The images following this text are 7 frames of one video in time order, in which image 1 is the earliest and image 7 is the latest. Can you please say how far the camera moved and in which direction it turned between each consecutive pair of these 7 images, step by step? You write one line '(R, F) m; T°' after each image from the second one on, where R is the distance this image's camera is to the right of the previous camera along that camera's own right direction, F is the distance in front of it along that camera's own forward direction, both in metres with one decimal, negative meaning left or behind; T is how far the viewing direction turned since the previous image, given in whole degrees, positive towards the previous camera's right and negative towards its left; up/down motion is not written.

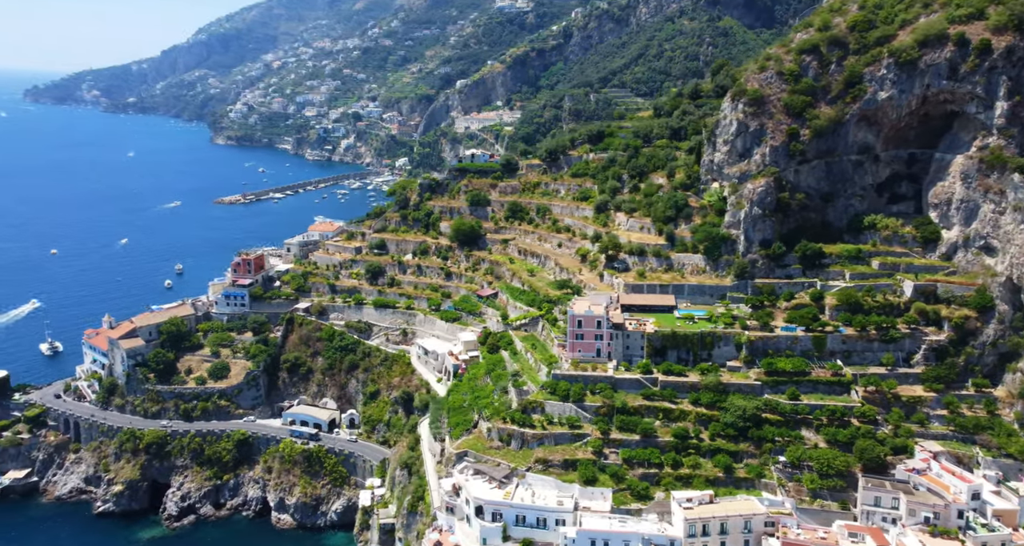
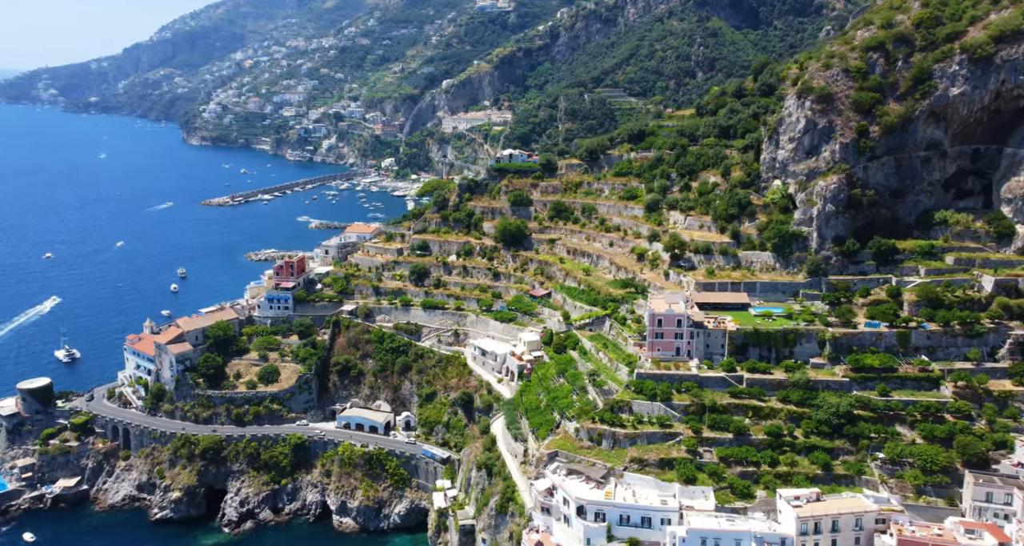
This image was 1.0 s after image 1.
(-3.9, +0.3) m; +1°
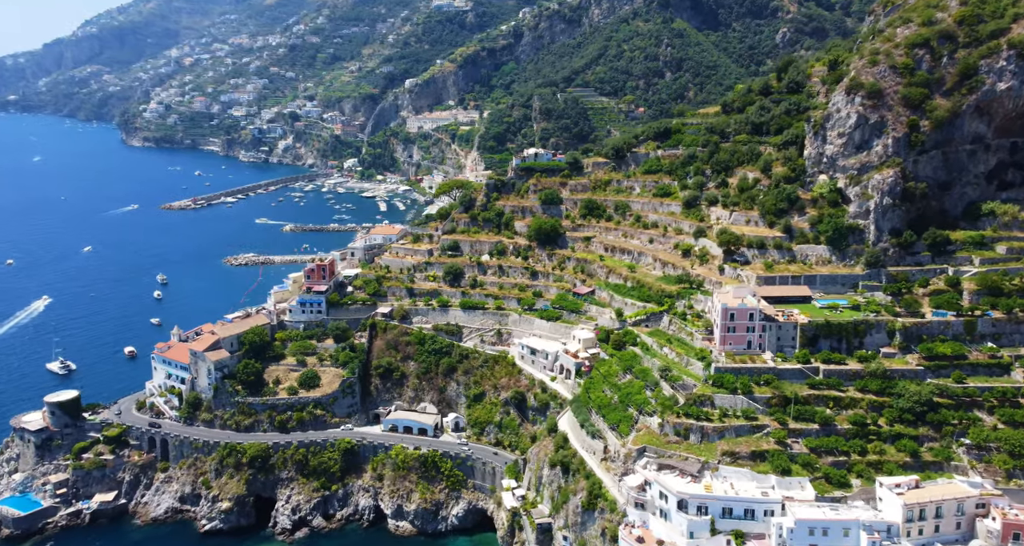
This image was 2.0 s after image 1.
(-4.6, +0.2) m; +3°
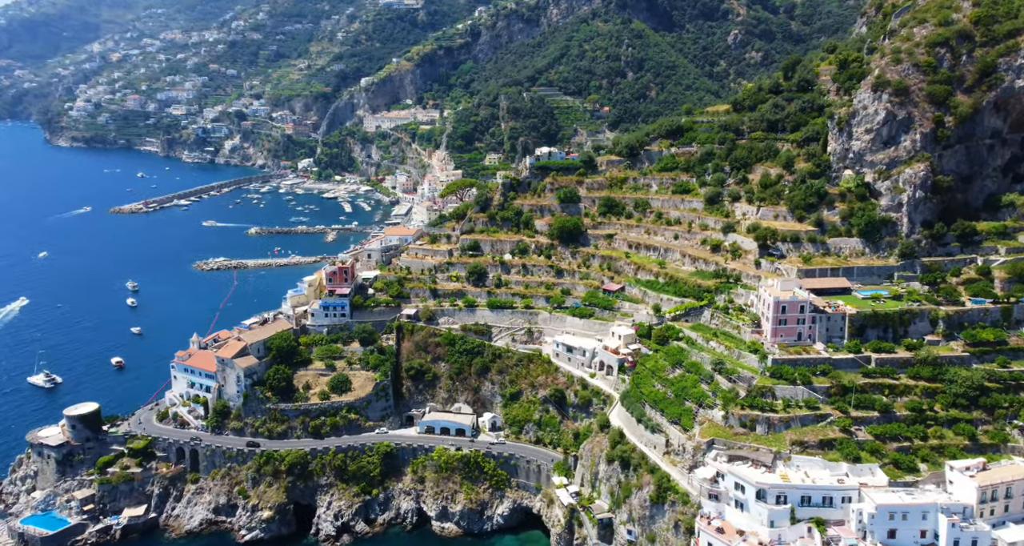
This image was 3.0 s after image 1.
(-4.2, +0.1) m; +3°
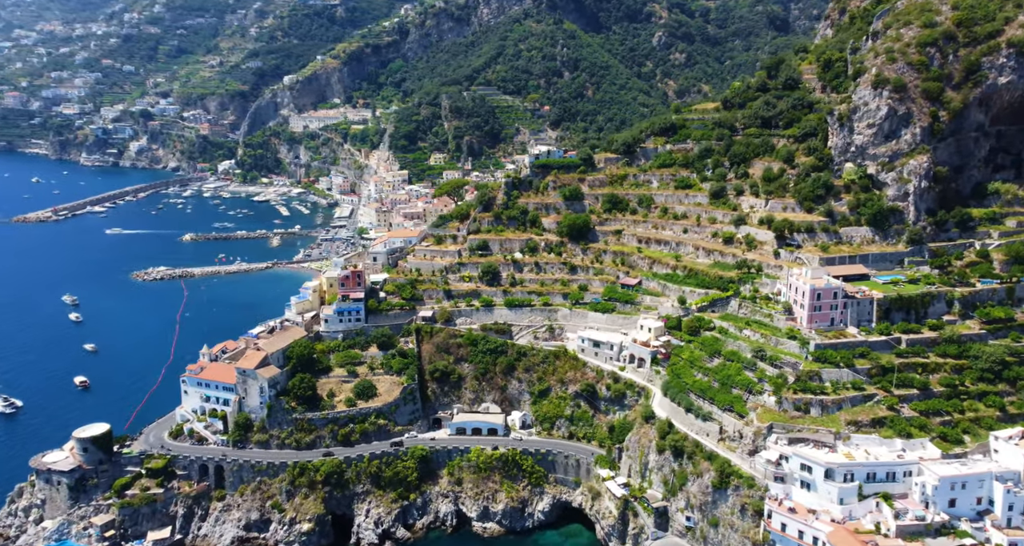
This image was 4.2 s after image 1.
(-5.2, 0.0) m; +6°
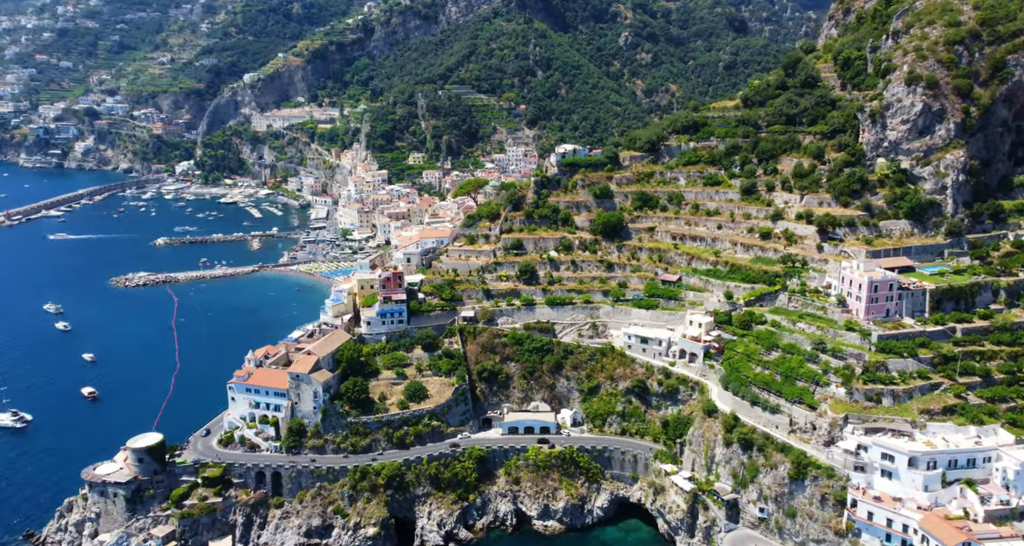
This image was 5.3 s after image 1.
(-4.6, +0.1) m; +3°
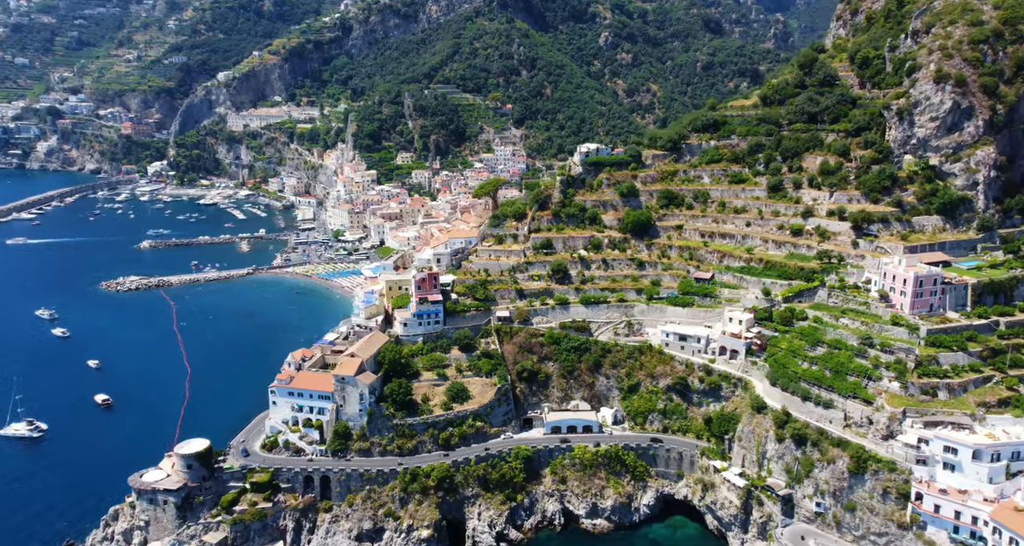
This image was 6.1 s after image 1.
(-3.4, +0.1) m; +2°
